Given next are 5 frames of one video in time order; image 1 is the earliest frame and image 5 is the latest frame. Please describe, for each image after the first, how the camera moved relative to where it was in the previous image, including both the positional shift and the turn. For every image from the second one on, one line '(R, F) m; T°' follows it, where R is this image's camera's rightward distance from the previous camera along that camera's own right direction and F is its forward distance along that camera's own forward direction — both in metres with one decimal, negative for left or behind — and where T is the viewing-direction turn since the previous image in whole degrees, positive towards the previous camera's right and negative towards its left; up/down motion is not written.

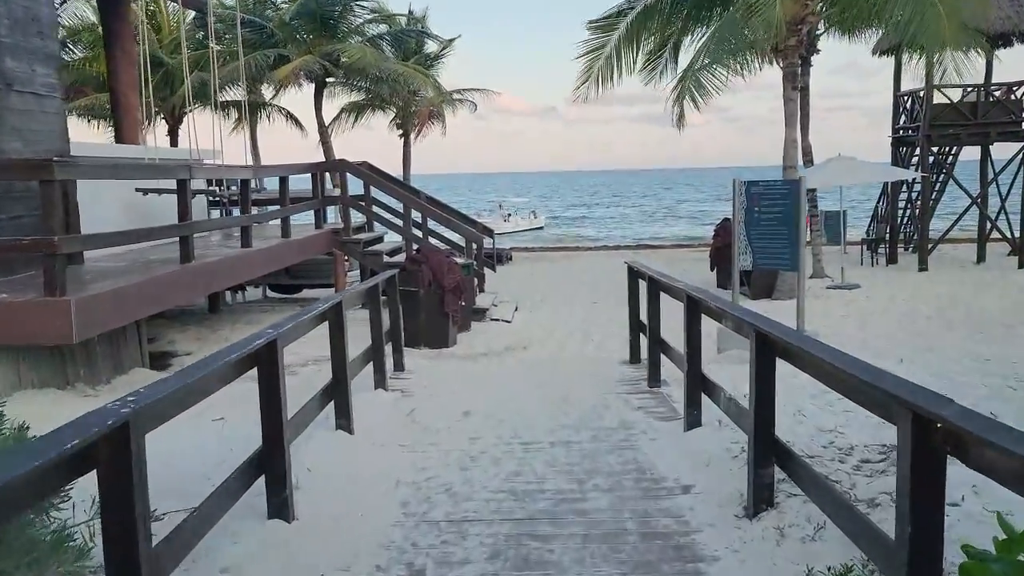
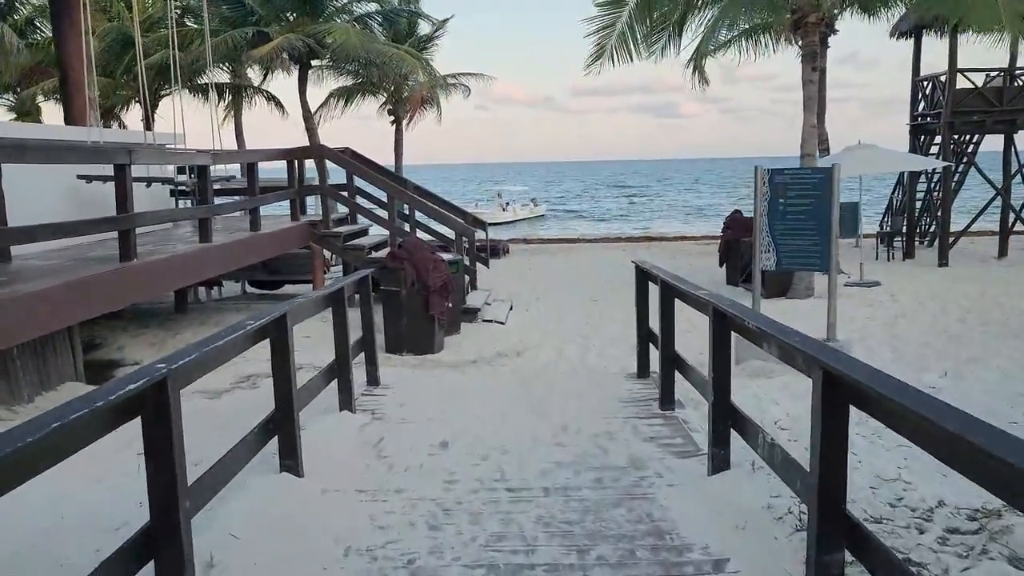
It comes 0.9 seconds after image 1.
(+0.1, +0.9) m; 0°
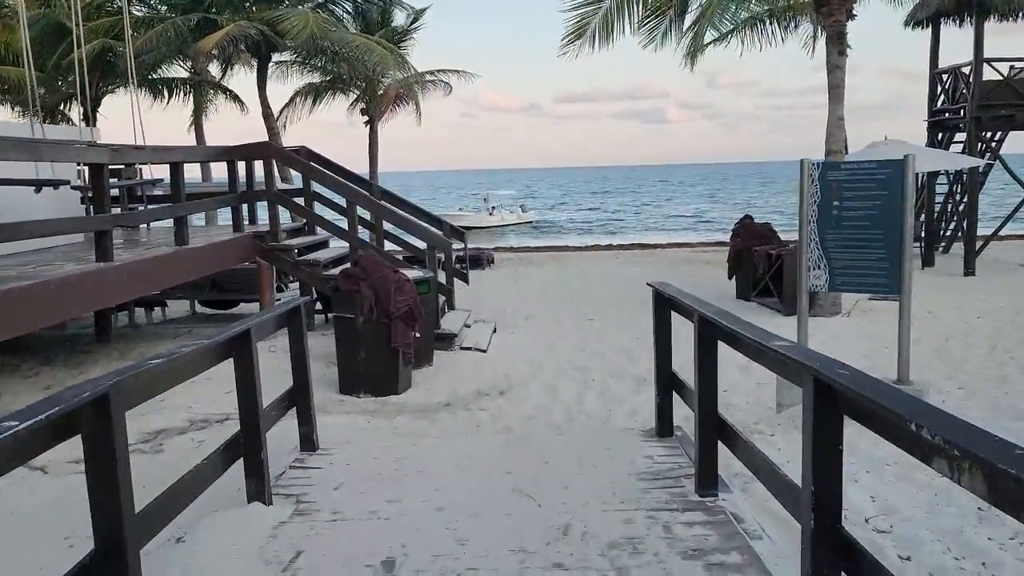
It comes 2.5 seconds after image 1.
(0.0, +1.4) m; +1°
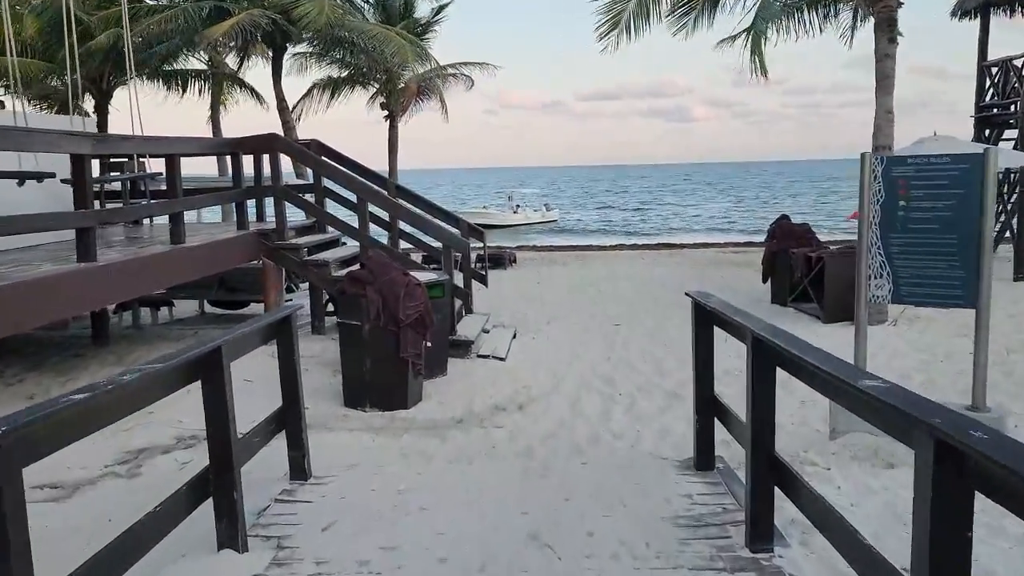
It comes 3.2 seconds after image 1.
(0.0, +0.5) m; -2°
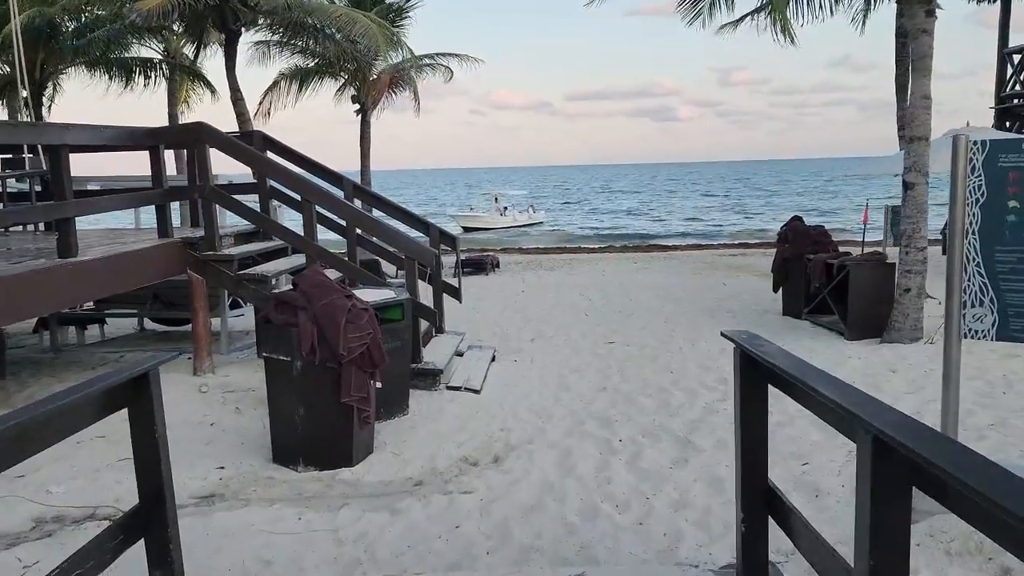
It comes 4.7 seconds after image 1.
(+0.1, +1.2) m; +1°
